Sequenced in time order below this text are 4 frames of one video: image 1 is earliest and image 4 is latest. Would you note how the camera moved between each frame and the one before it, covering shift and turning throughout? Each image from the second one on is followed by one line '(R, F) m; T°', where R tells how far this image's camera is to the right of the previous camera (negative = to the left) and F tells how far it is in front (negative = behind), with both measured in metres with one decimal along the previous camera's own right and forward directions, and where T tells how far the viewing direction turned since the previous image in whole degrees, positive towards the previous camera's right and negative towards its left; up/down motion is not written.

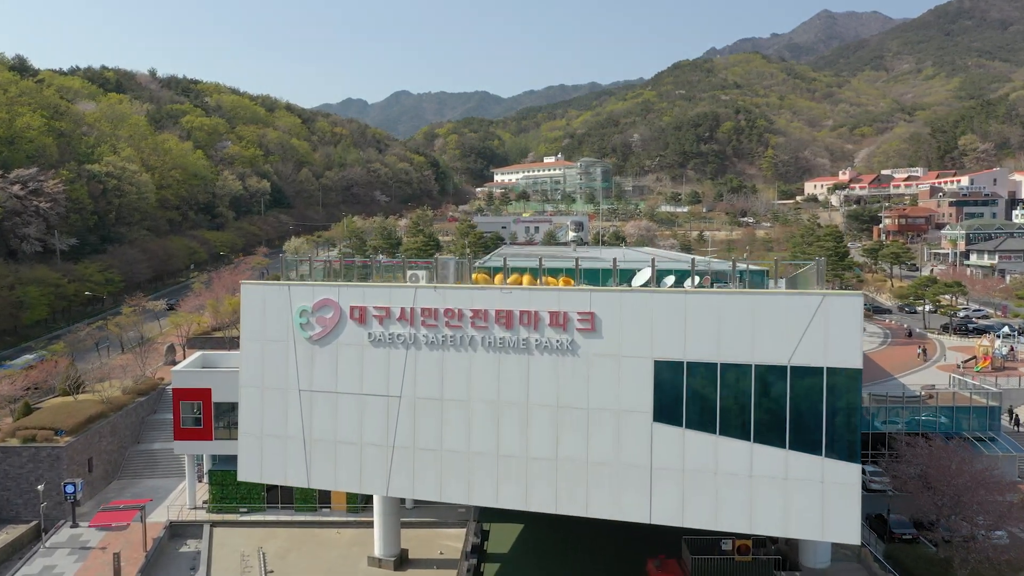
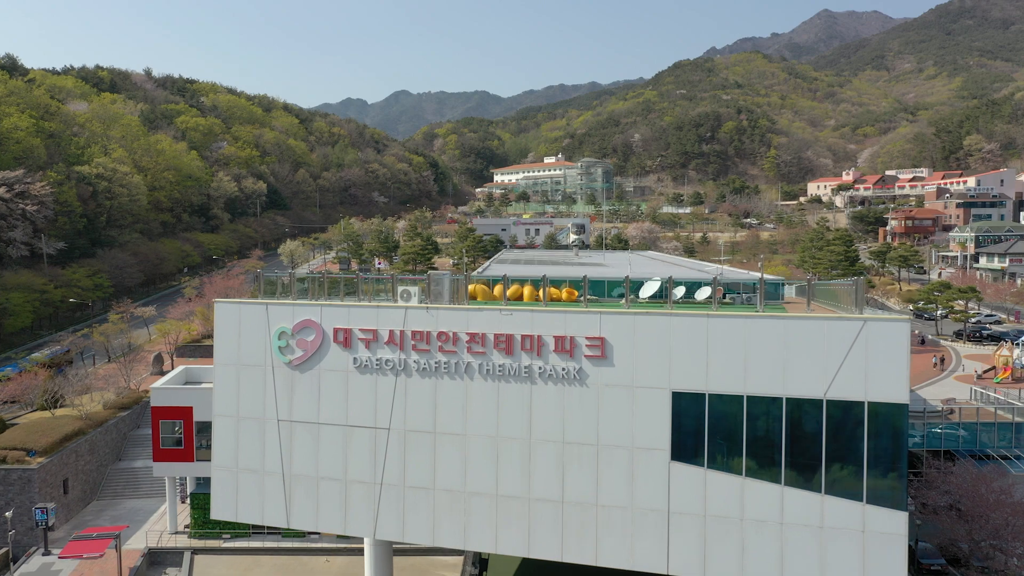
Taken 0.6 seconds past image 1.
(0.0, +0.9) m; 0°
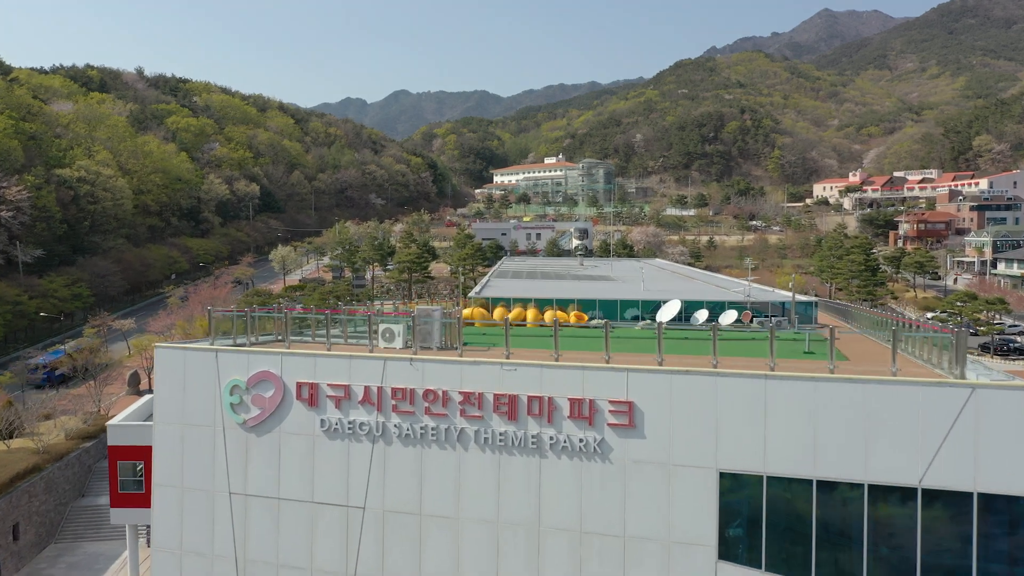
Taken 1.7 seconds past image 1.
(0.0, +1.5) m; 0°
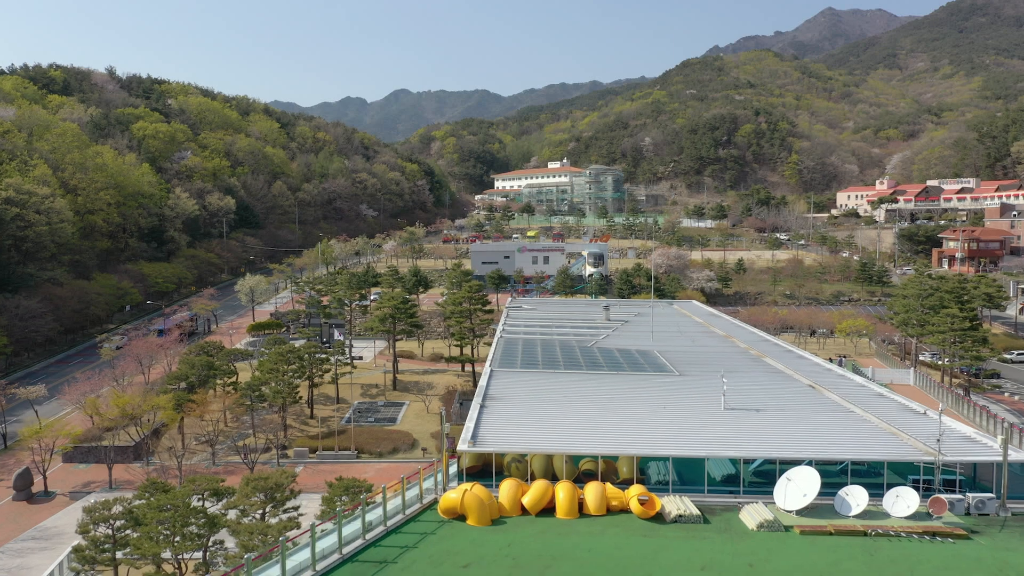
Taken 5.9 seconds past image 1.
(-0.2, +5.2) m; 0°
